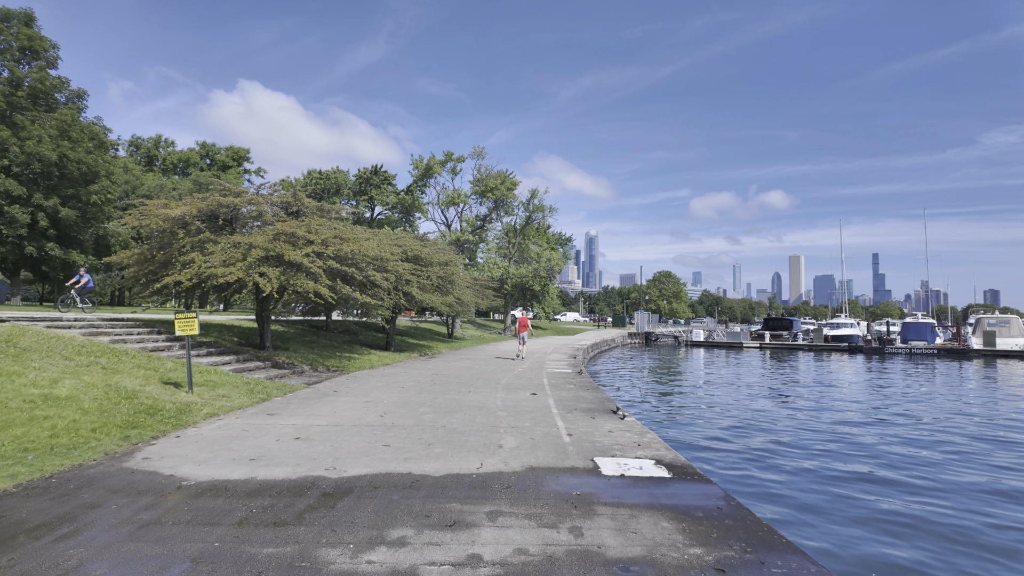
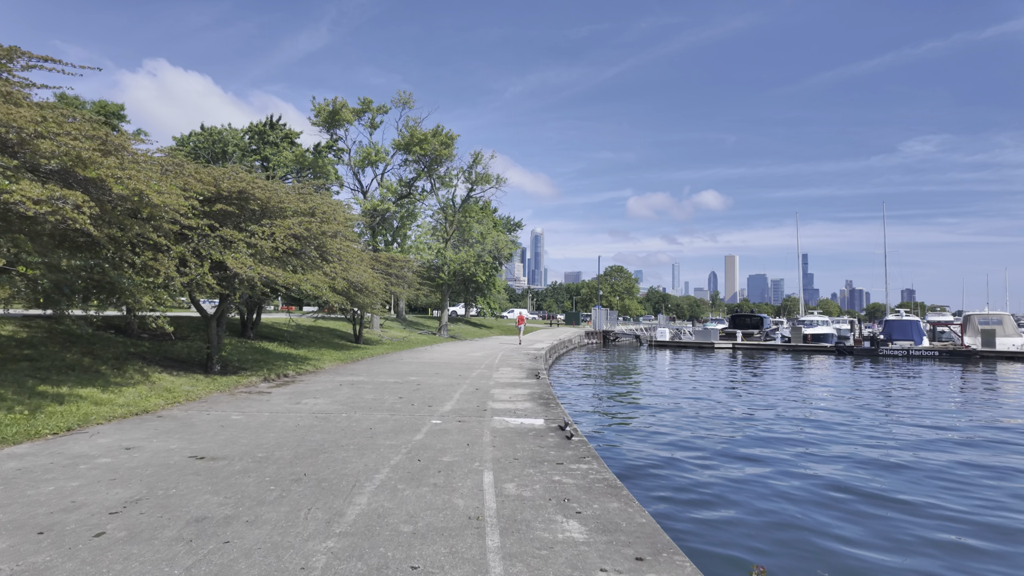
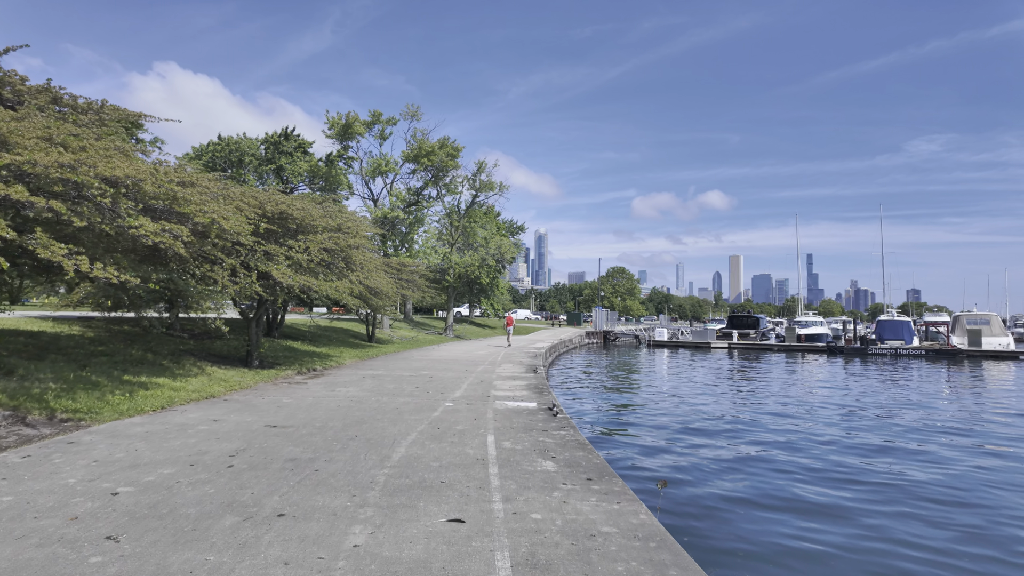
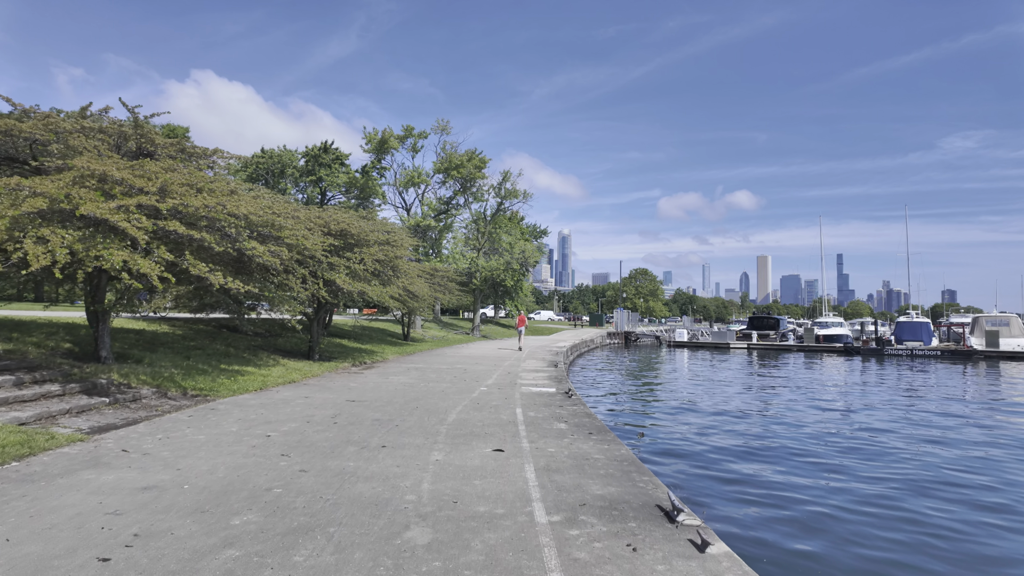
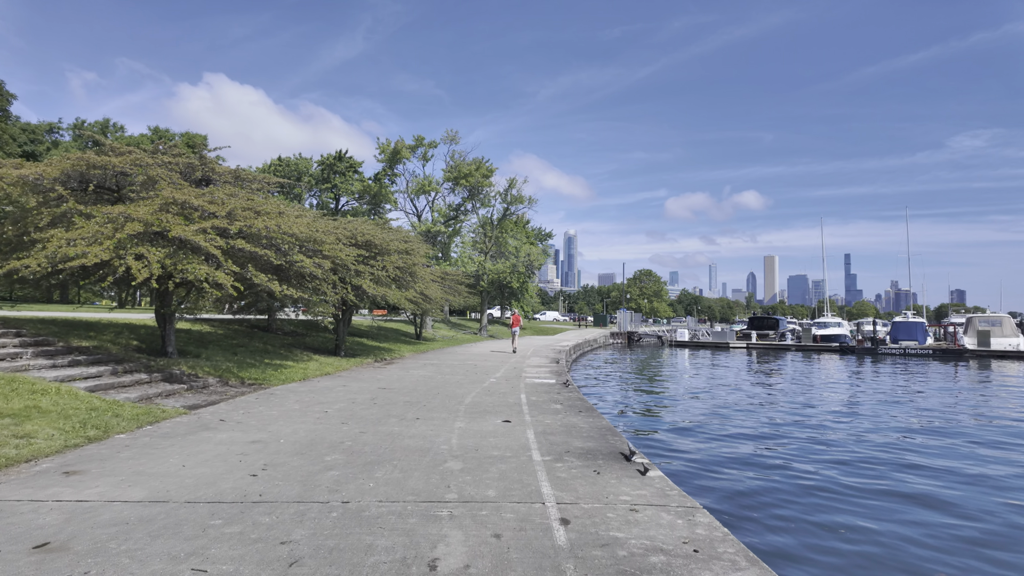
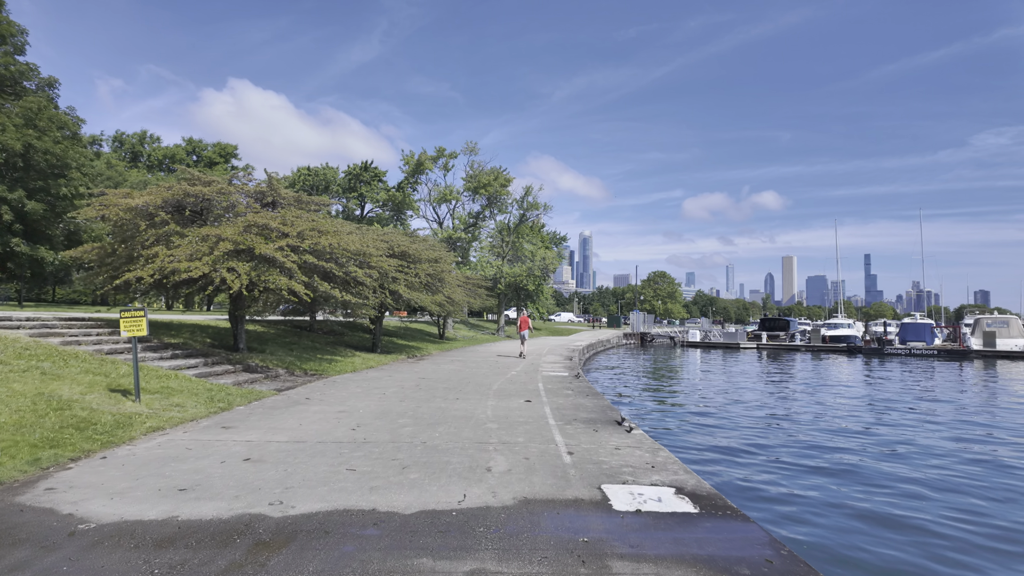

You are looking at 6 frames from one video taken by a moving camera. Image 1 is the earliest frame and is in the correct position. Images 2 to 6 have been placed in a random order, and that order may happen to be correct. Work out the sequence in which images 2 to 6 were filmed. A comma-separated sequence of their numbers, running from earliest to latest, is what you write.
6, 5, 4, 3, 2
